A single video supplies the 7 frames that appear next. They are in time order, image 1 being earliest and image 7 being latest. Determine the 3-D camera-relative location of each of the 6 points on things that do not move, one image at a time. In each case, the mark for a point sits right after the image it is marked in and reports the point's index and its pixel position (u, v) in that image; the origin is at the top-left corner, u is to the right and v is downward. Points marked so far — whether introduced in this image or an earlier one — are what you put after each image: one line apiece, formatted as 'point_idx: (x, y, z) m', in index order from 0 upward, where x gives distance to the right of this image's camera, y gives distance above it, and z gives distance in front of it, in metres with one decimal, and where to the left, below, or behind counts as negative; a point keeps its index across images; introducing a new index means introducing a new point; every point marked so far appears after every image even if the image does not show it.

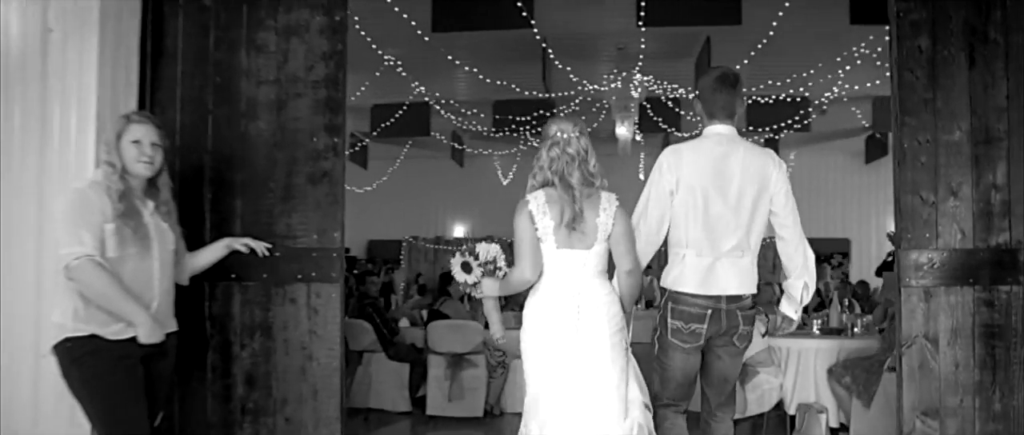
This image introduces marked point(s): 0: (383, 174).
0: (-2.5, +0.8, +15.7) m
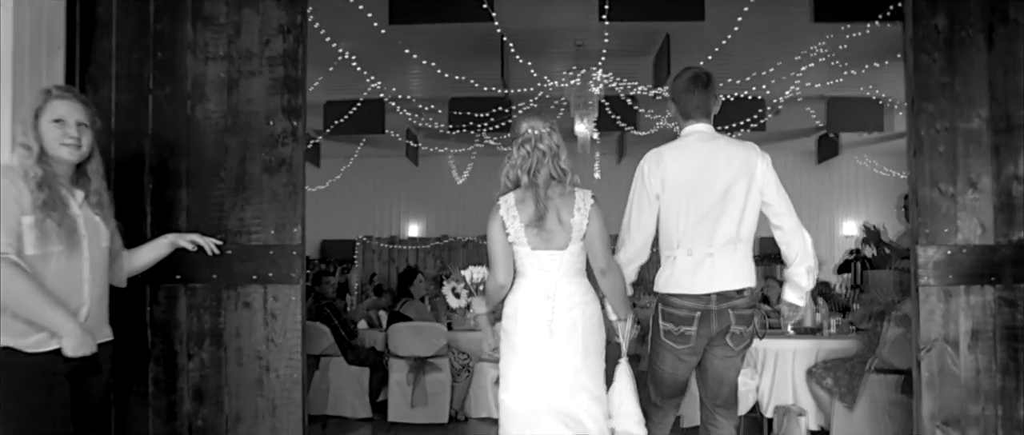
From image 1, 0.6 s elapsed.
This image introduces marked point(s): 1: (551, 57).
0: (-3.3, +0.8, +15.3) m
1: (+0.4, +1.7, +9.0) m
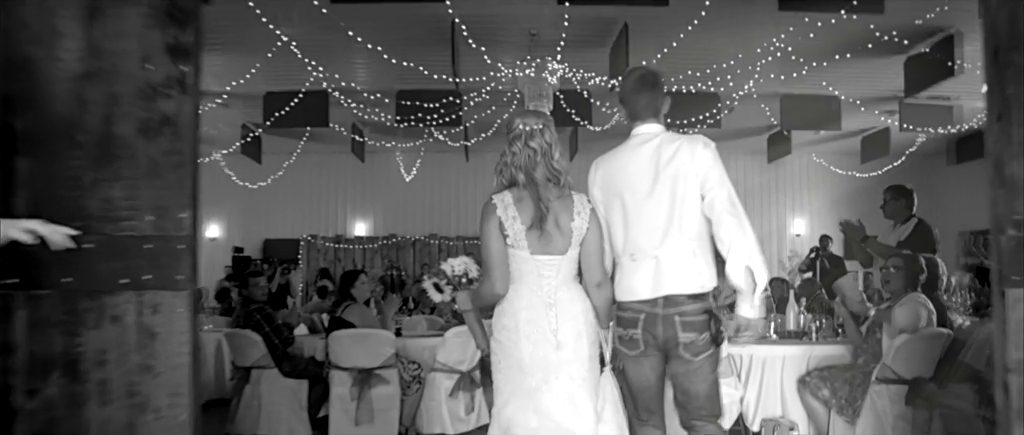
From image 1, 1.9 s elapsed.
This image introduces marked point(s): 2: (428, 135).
0: (-4.2, +0.9, +14.5) m
1: (0.0, +1.8, +8.4) m
2: (-1.3, +1.3, +12.7) m
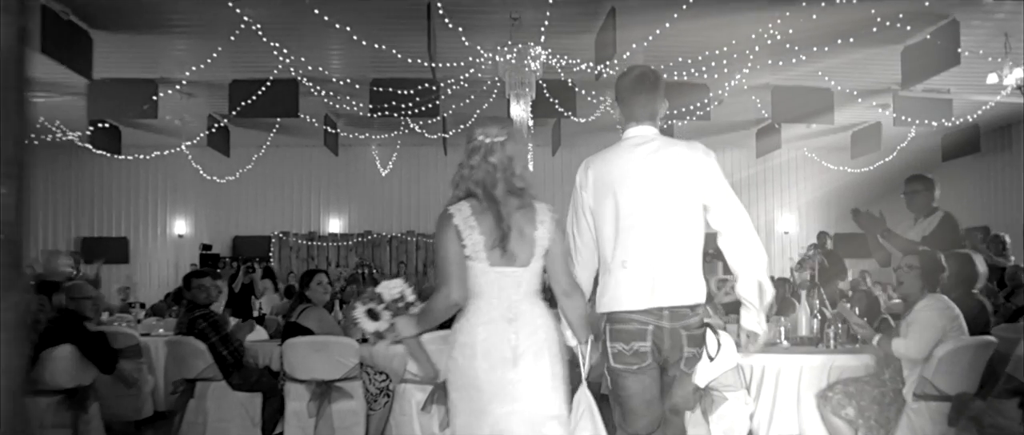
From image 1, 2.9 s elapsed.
0: (-4.5, +0.9, +13.9) m
1: (-0.2, +1.8, +7.9) m
2: (-1.6, +1.4, +12.2) m
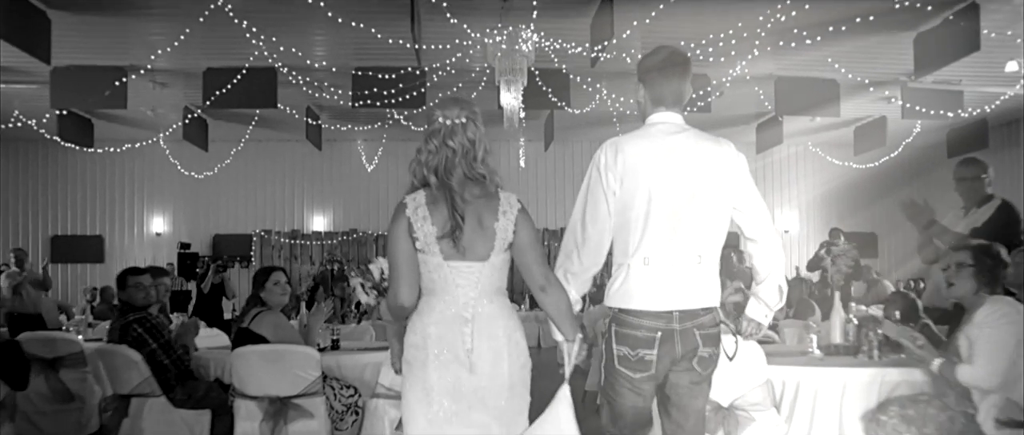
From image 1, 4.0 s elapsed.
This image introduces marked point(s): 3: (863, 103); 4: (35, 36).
0: (-4.6, +1.0, +13.3) m
1: (-0.3, +1.9, +7.4) m
2: (-1.7, +1.4, +11.6) m
3: (+4.6, +1.5, +10.6) m
4: (-4.1, +1.6, +7.1) m
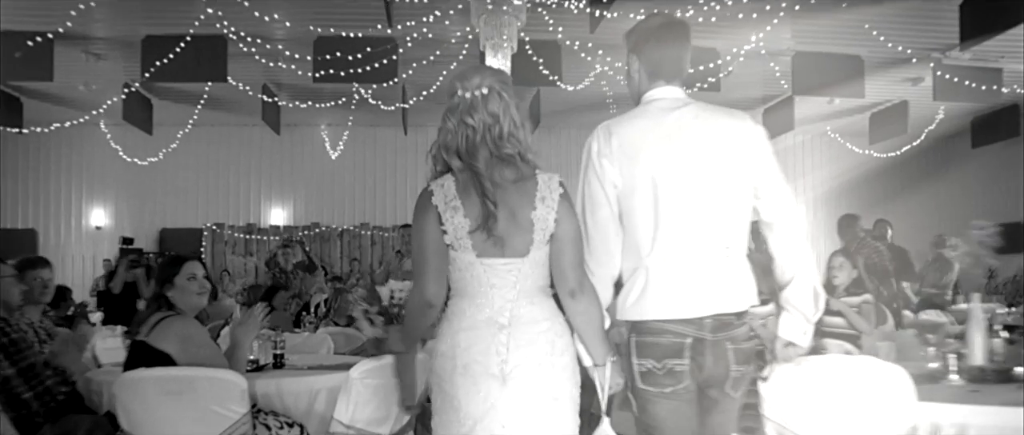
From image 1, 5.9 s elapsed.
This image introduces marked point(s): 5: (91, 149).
0: (-5.0, +1.1, +12.1) m
1: (-0.4, +2.0, +6.3) m
2: (-2.0, +1.5, +10.5) m
3: (+4.4, +1.6, +9.7) m
4: (-4.2, +1.7, +5.9) m
5: (-6.2, +1.0, +12.0) m
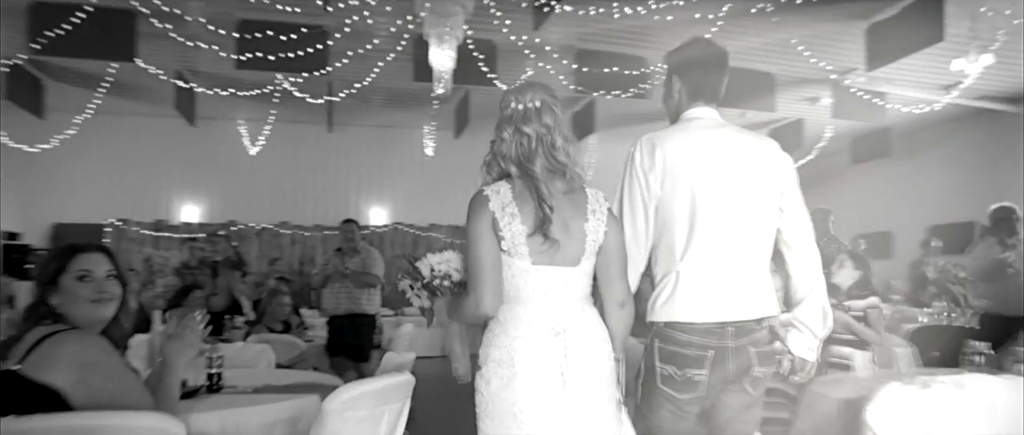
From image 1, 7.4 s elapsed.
0: (-5.9, +1.2, +11.2) m
1: (-0.8, +2.0, +5.9) m
2: (-2.8, +1.5, +9.9) m
3: (+3.7, +1.4, +9.8) m
4: (-4.5, +1.8, +5.1) m
5: (-7.1, +1.1, +10.9) m
